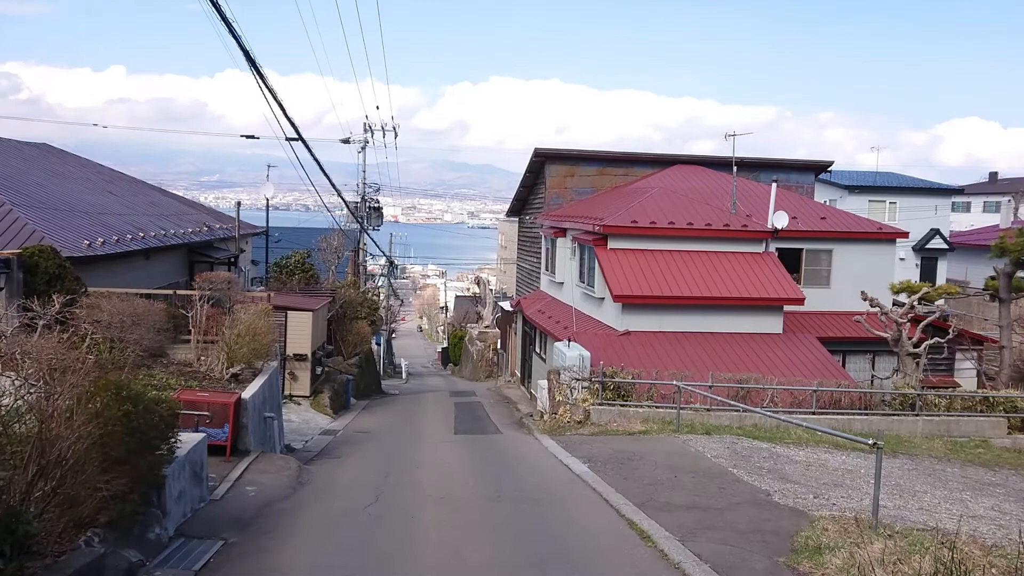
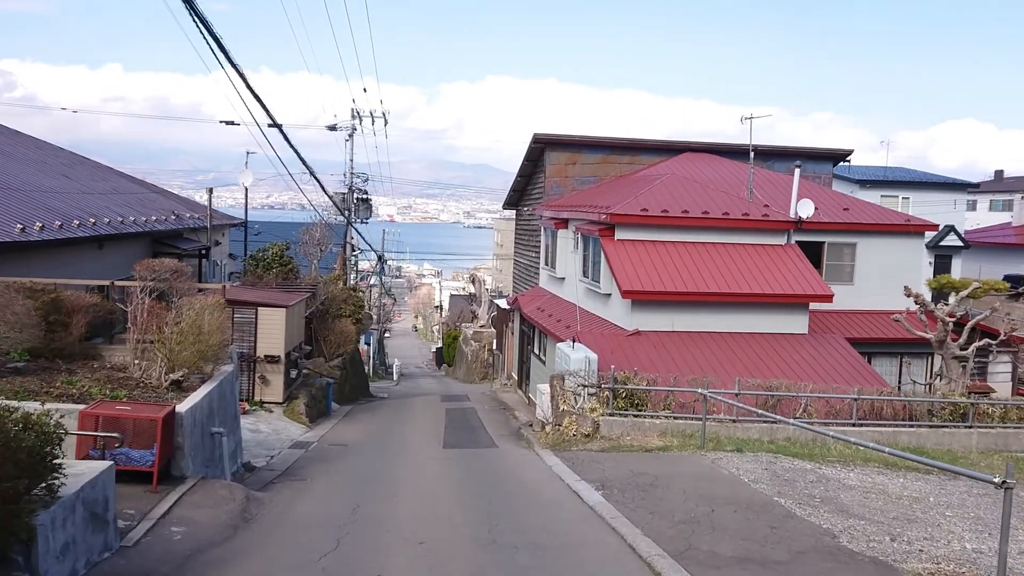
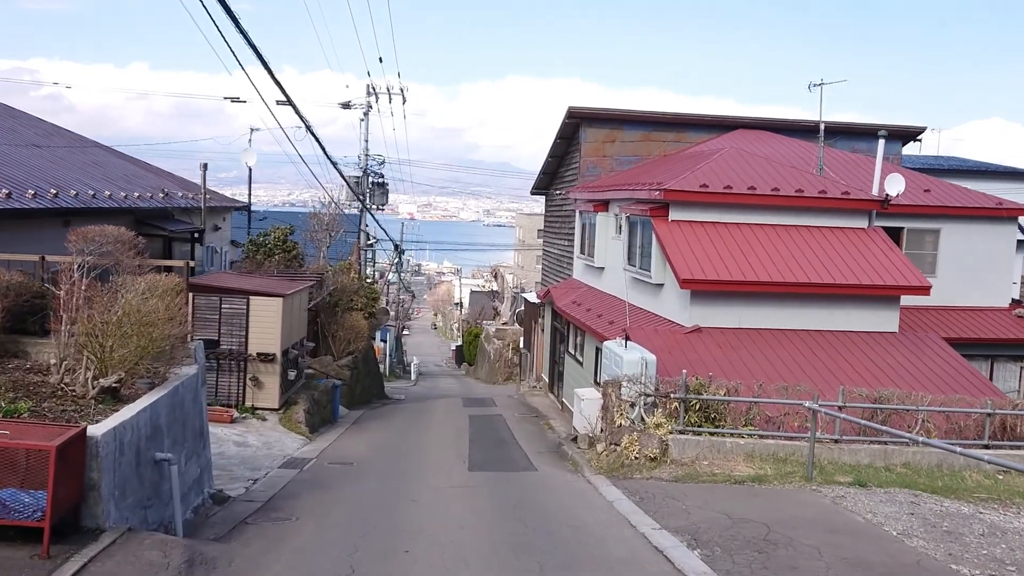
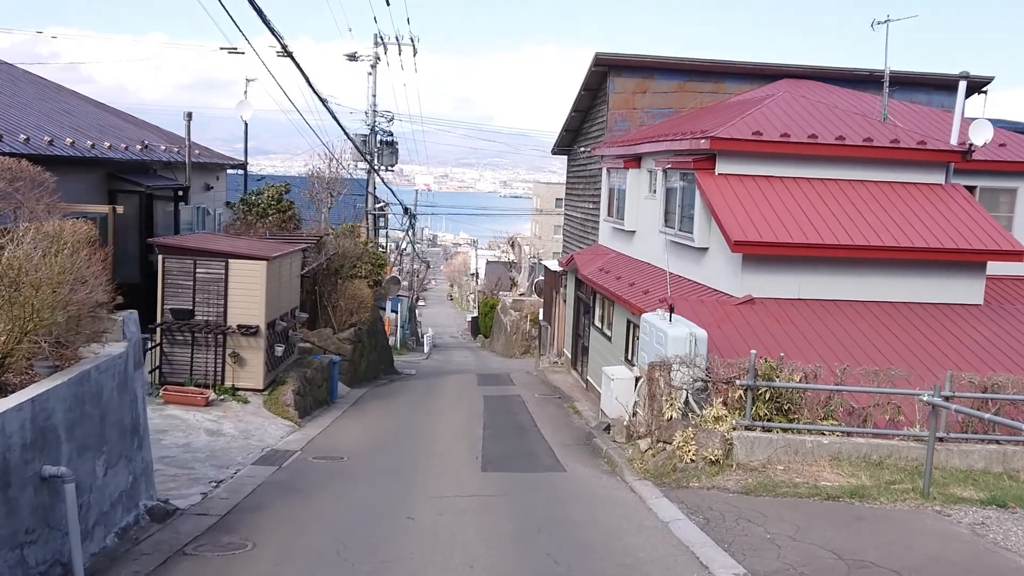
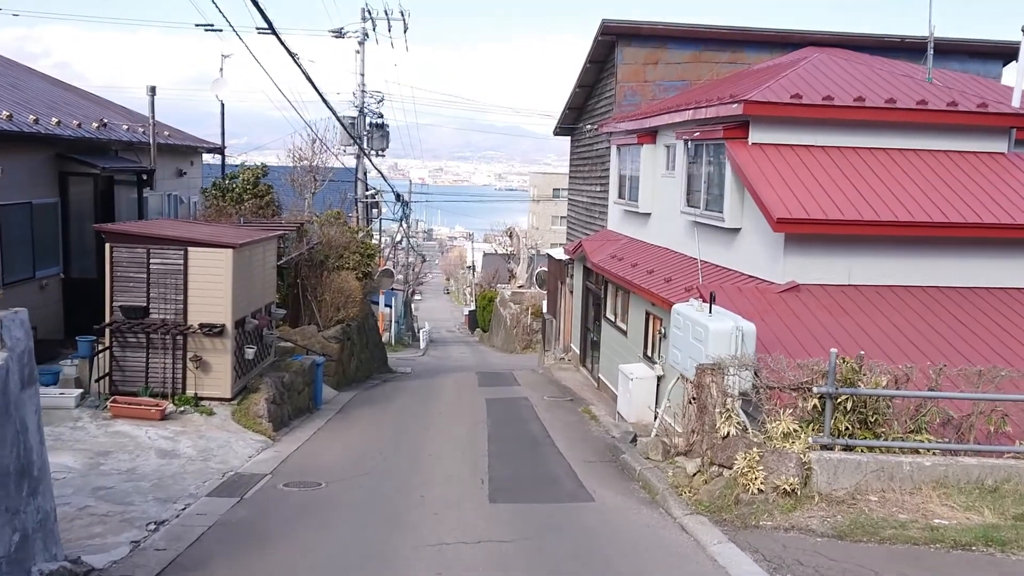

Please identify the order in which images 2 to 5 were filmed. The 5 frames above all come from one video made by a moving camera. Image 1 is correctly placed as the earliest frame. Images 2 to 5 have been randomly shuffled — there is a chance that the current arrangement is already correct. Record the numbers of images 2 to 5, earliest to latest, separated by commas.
2, 3, 4, 5
